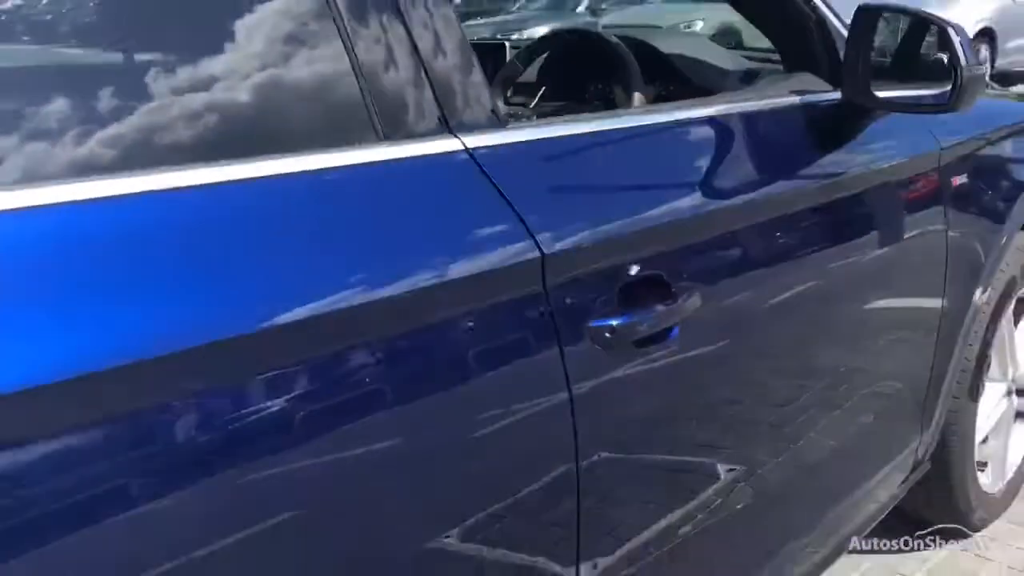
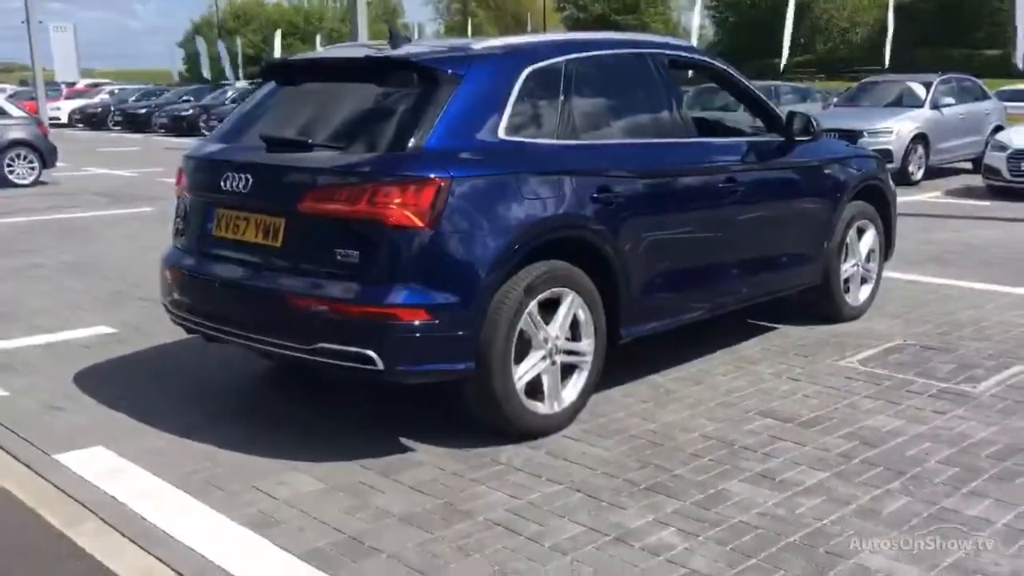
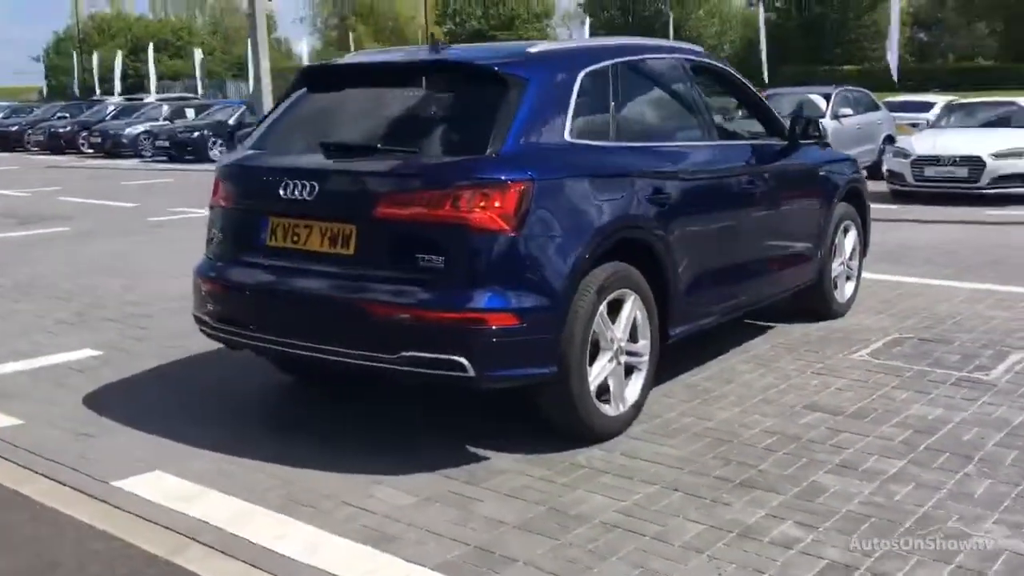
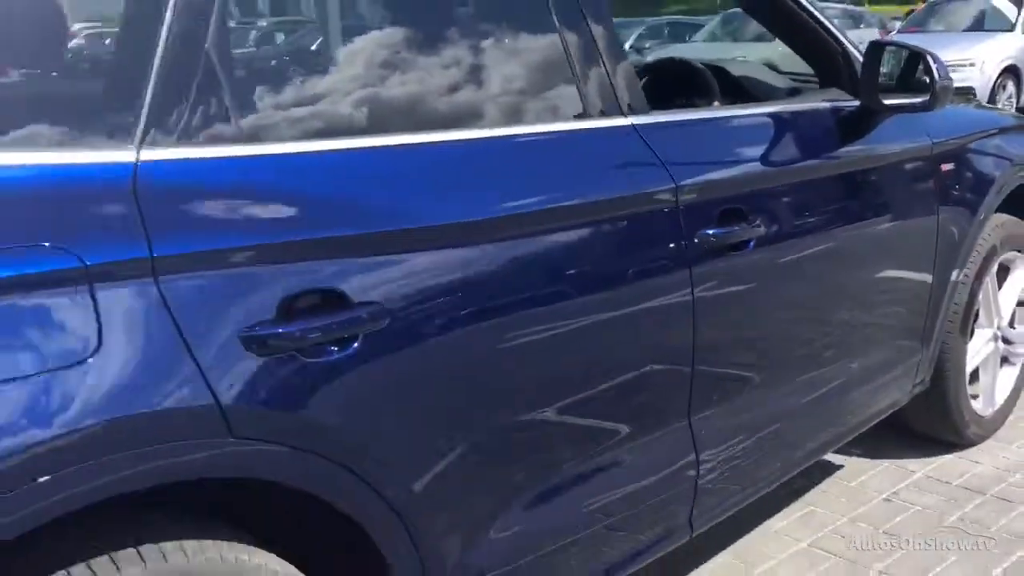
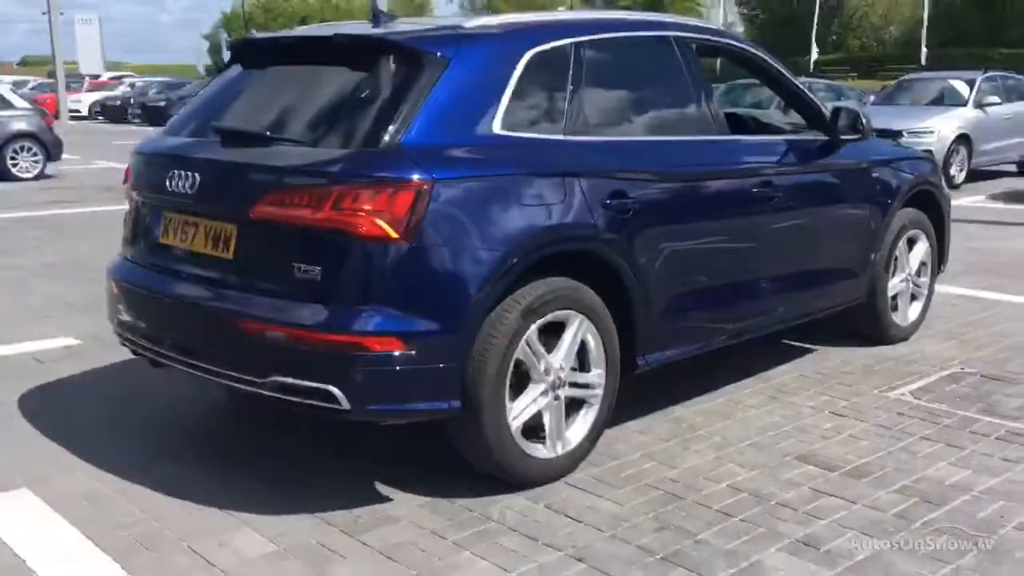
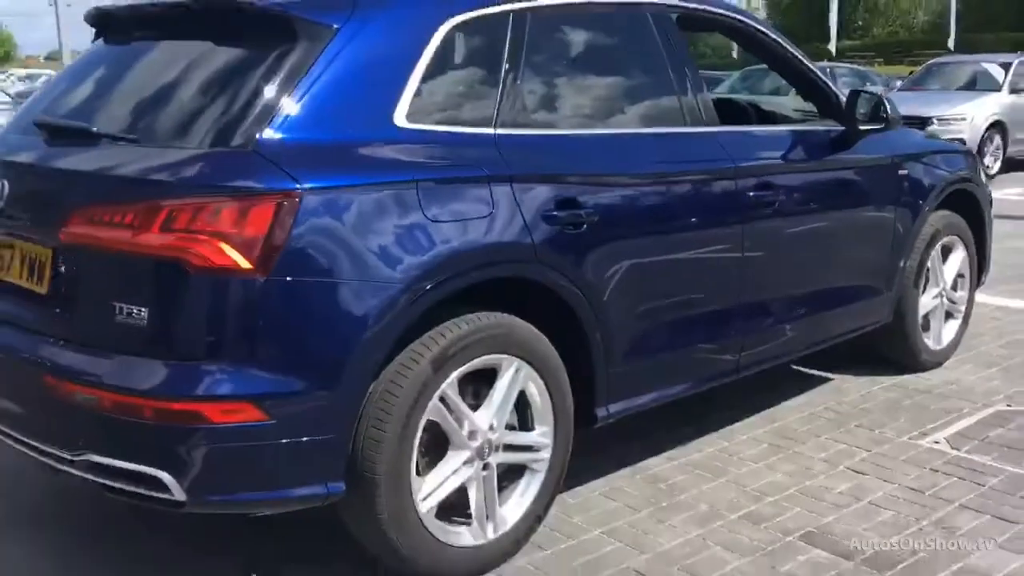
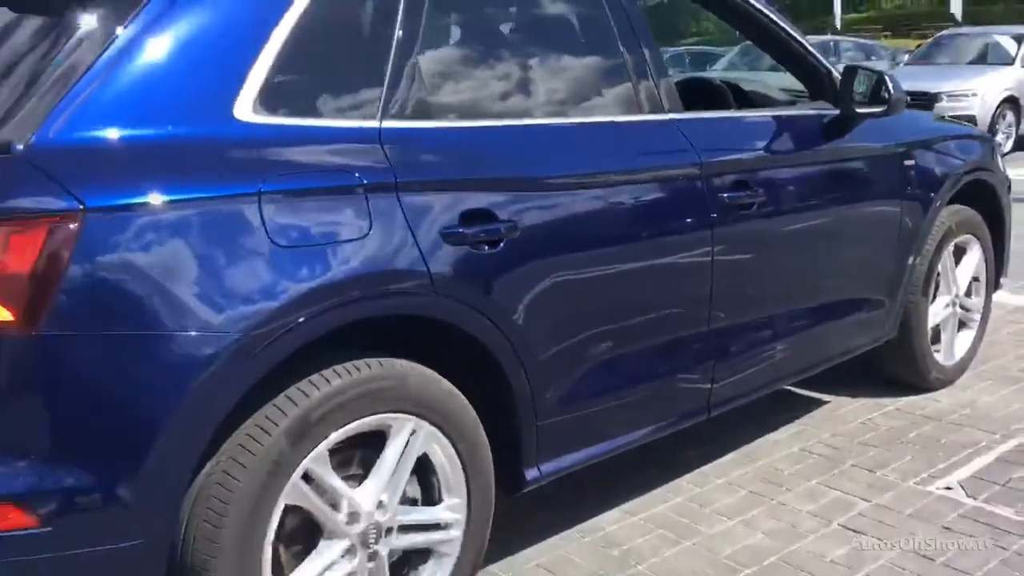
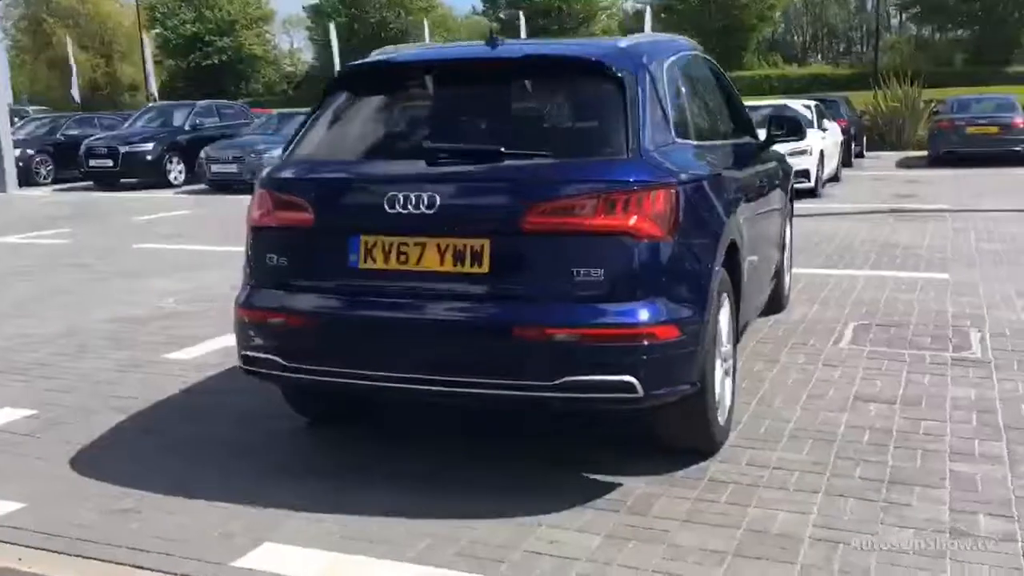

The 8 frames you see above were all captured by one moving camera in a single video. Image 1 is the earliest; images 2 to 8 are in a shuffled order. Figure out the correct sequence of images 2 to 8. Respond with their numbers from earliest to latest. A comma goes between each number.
4, 7, 6, 5, 2, 3, 8
